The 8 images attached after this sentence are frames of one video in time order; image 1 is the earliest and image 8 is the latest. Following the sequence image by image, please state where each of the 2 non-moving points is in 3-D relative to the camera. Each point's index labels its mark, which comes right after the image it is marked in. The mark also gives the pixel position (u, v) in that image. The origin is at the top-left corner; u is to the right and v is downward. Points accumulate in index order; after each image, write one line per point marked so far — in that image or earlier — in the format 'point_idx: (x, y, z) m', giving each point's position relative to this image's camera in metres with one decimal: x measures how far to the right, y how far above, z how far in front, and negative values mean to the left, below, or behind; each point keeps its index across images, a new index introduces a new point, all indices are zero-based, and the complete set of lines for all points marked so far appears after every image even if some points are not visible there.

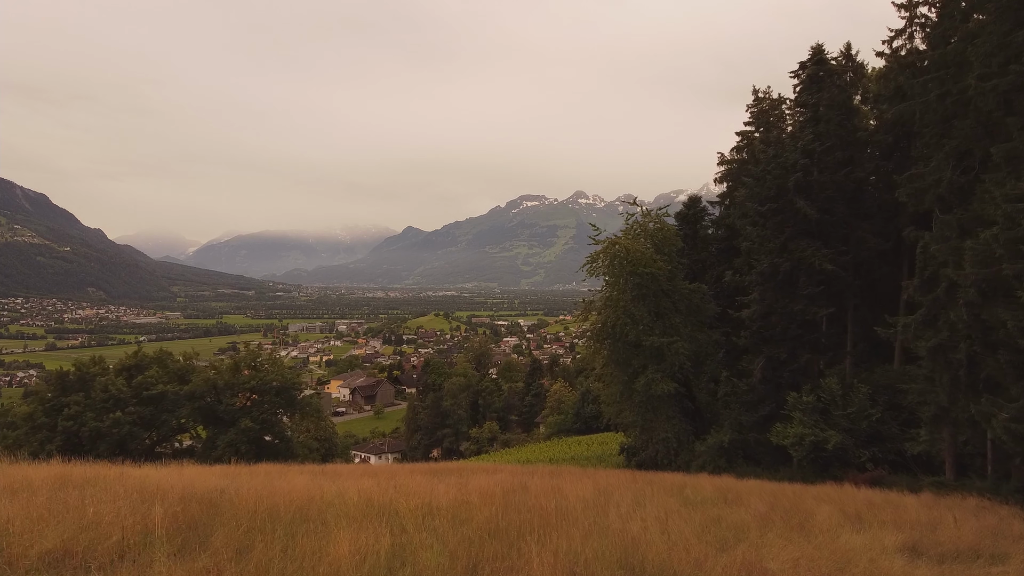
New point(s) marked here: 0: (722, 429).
0: (+4.4, -3.0, +17.4) m
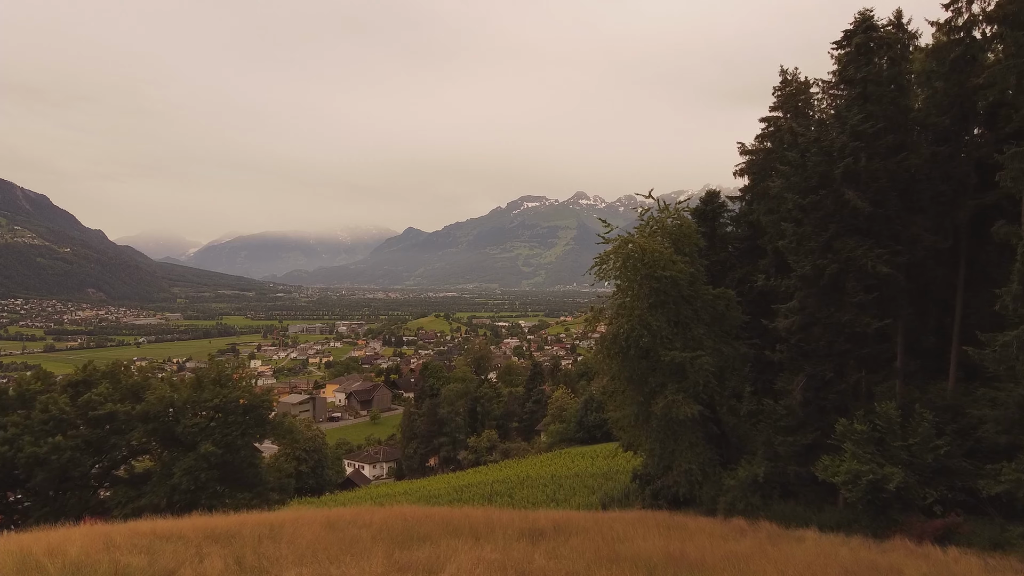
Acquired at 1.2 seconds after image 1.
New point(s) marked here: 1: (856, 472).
0: (+4.4, -3.1, +14.9) m
1: (+5.0, -2.7, +12.1) m
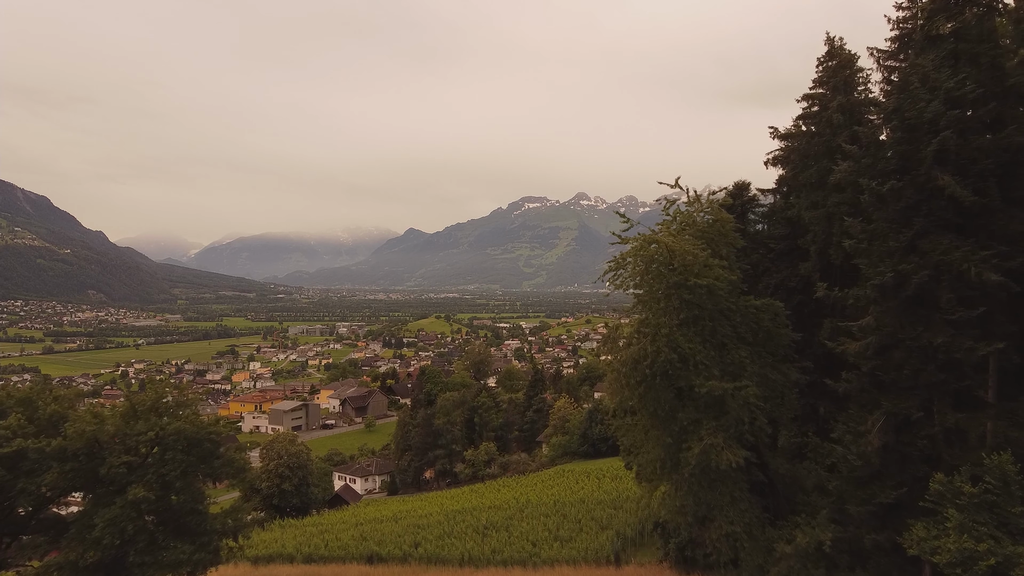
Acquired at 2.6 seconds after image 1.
0: (+4.3, -3.2, +11.8) m
1: (+4.9, -2.8, +9.0) m
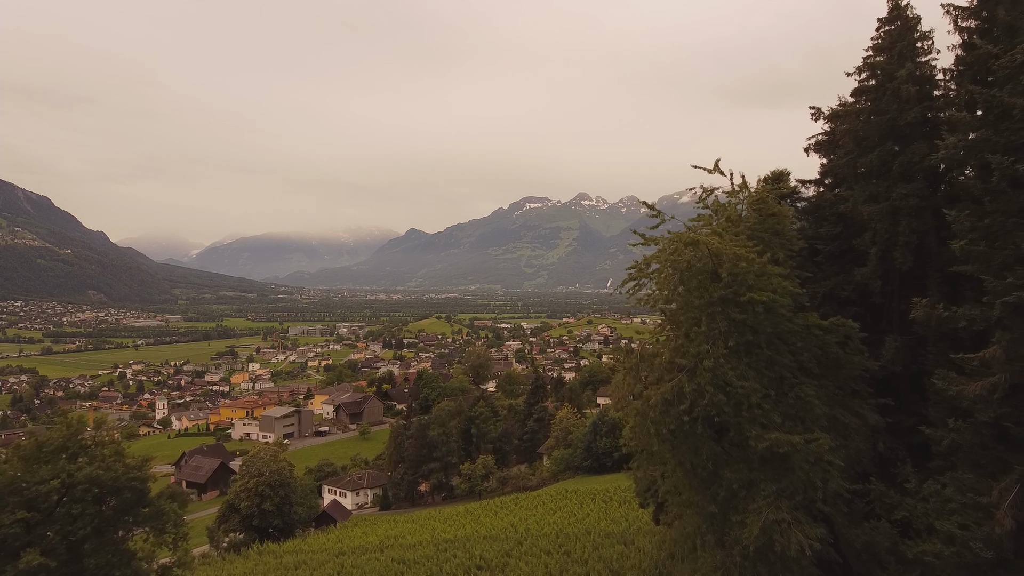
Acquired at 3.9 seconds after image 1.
0: (+4.2, -3.4, +8.7) m
1: (+4.8, -3.0, +5.9) m
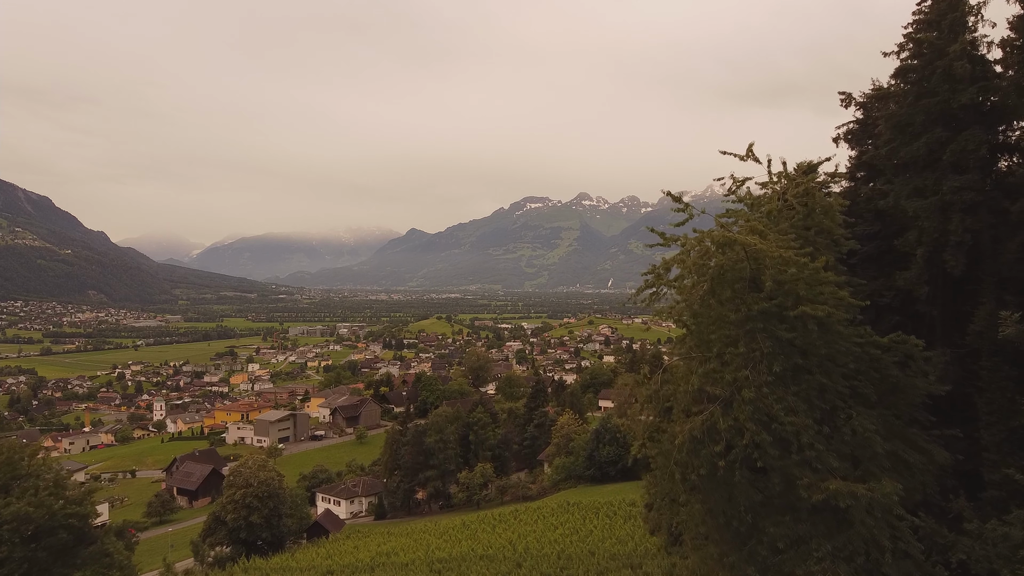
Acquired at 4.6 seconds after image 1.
0: (+4.1, -3.5, +7.0) m
1: (+4.7, -3.1, +4.2) m
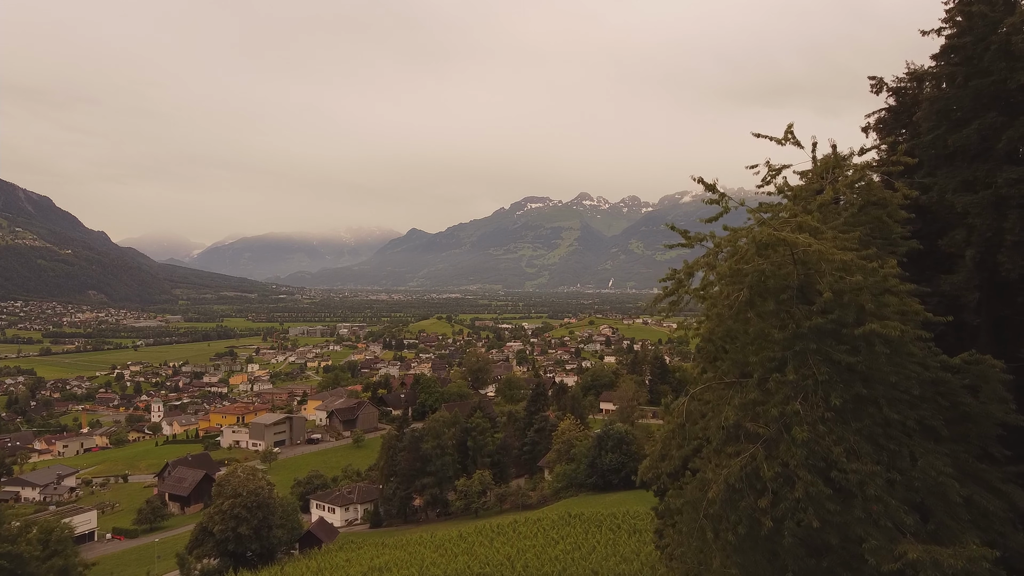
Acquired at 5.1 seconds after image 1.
0: (+4.0, -3.6, +5.5) m
1: (+4.7, -3.2, +2.7) m
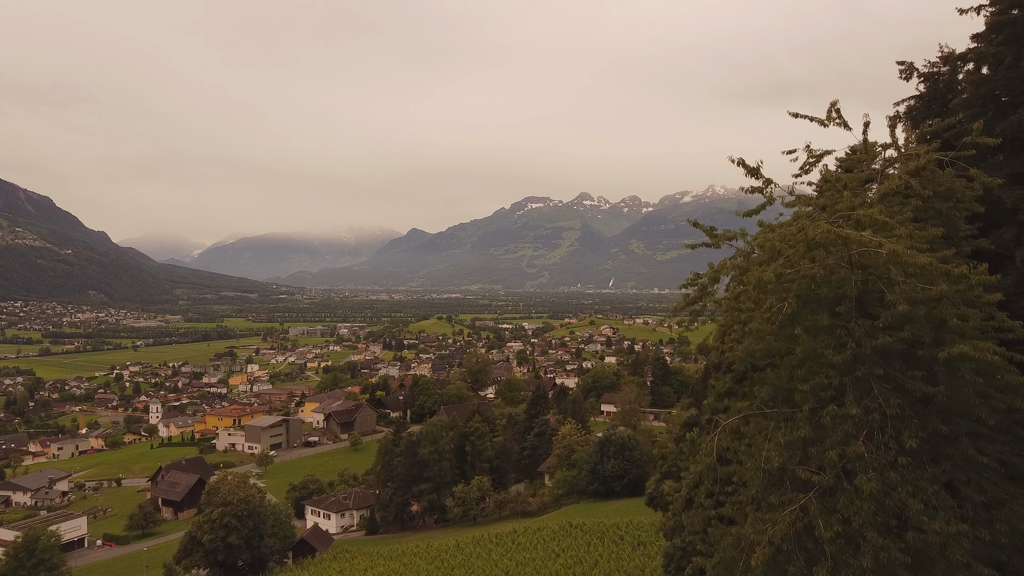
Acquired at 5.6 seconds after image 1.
0: (+4.0, -3.7, +4.4) m
1: (+4.6, -3.3, +1.6) m
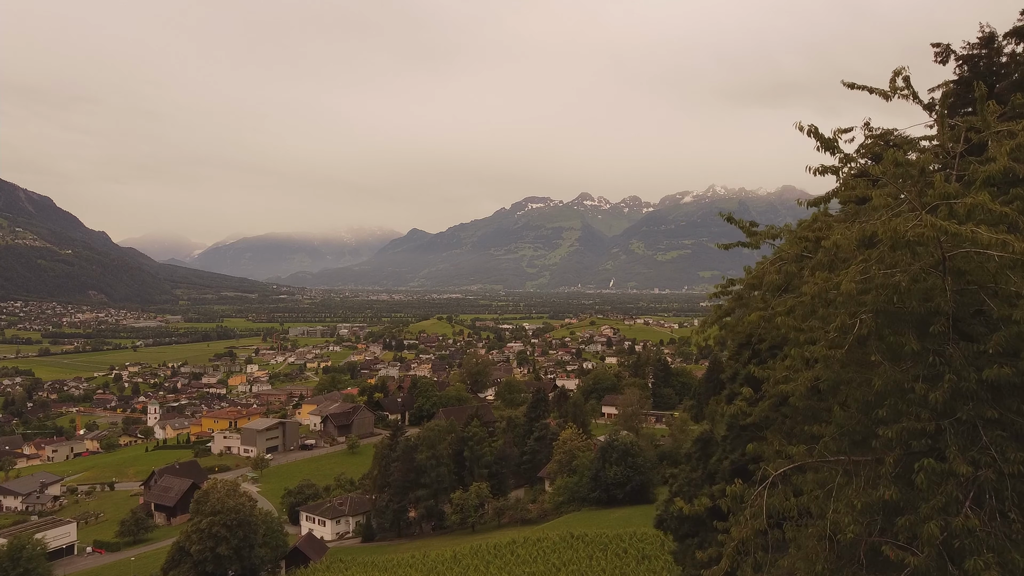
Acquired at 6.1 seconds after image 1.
0: (+3.9, -3.7, +3.2) m
1: (+4.6, -3.3, +0.4) m
